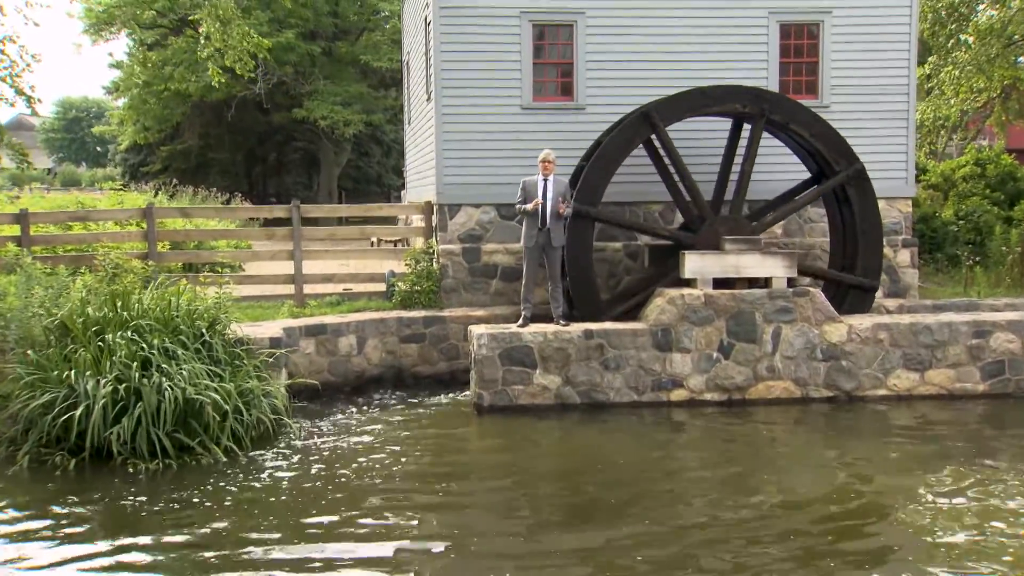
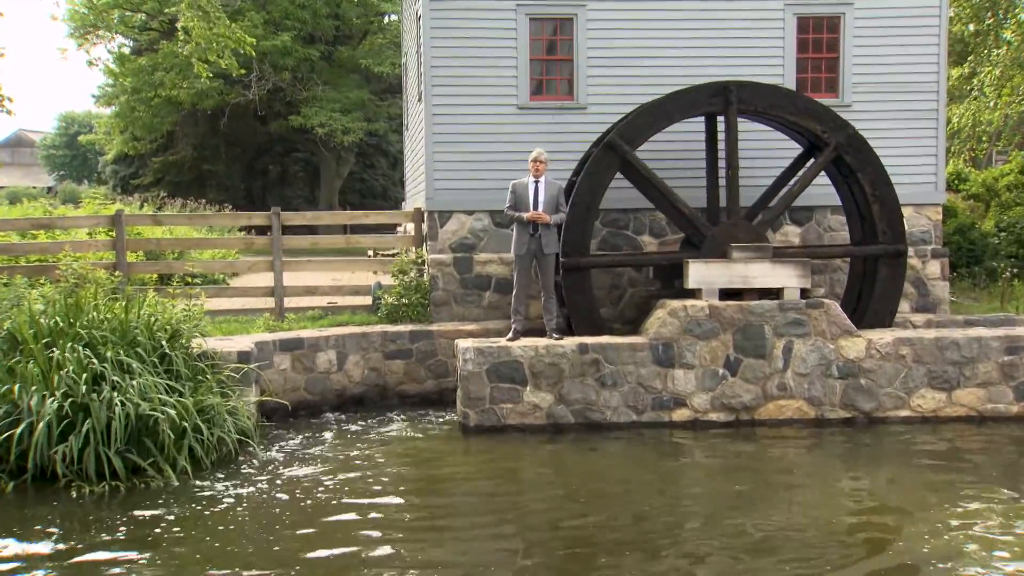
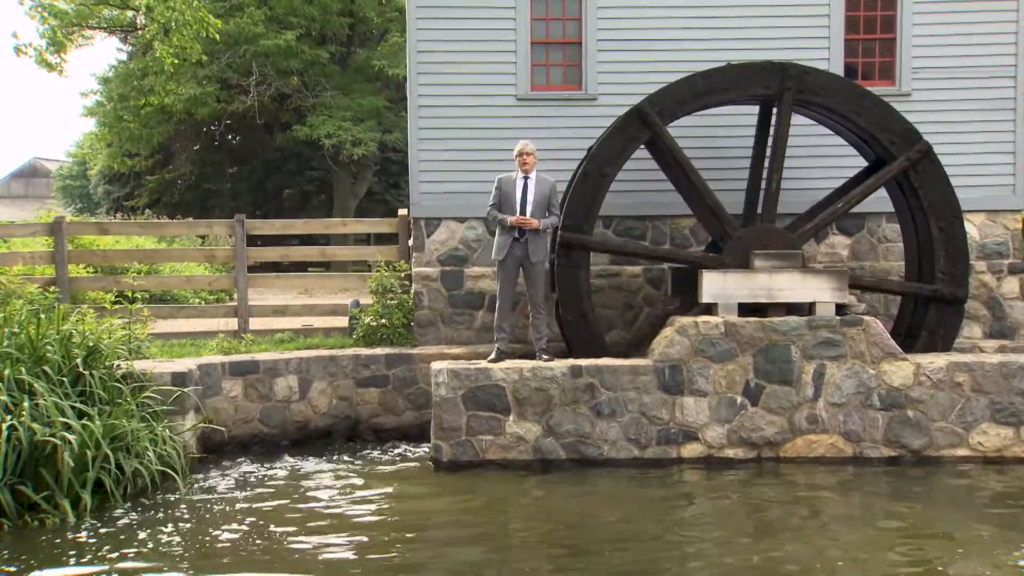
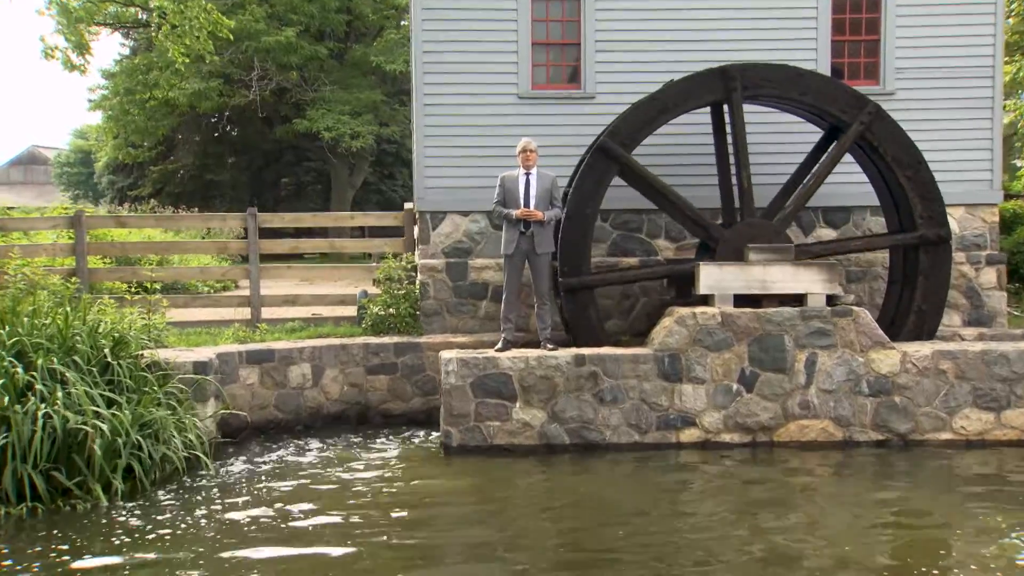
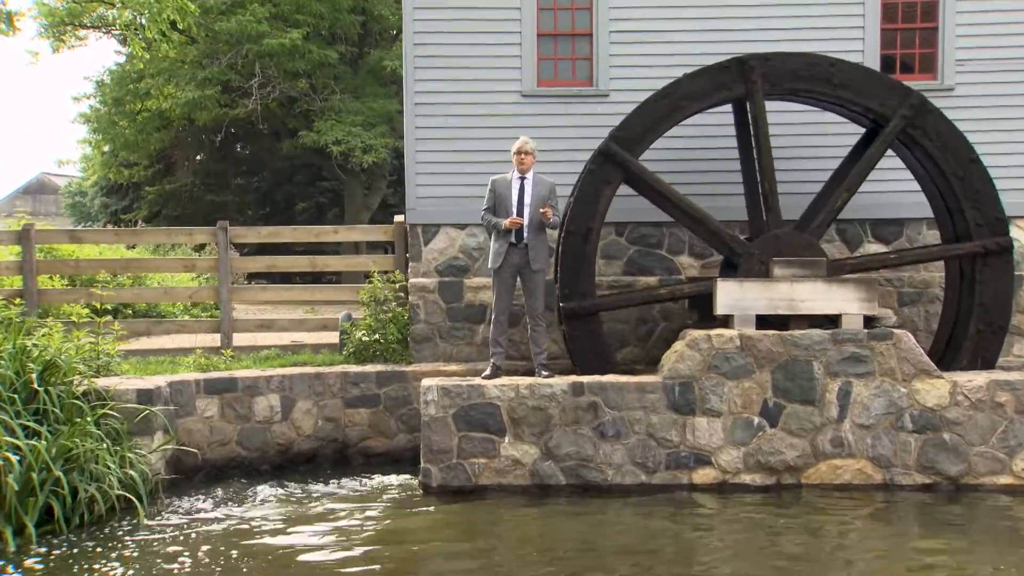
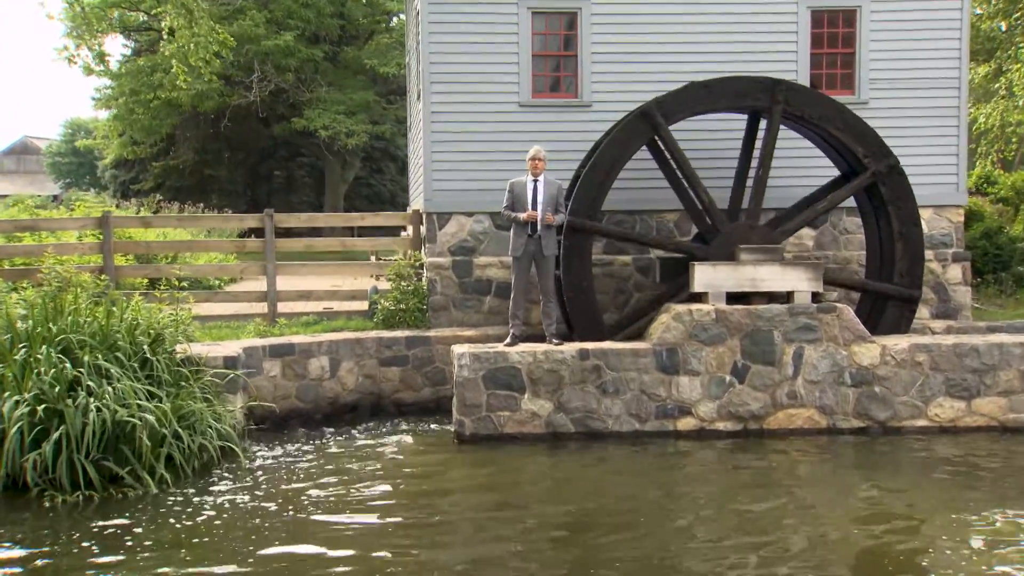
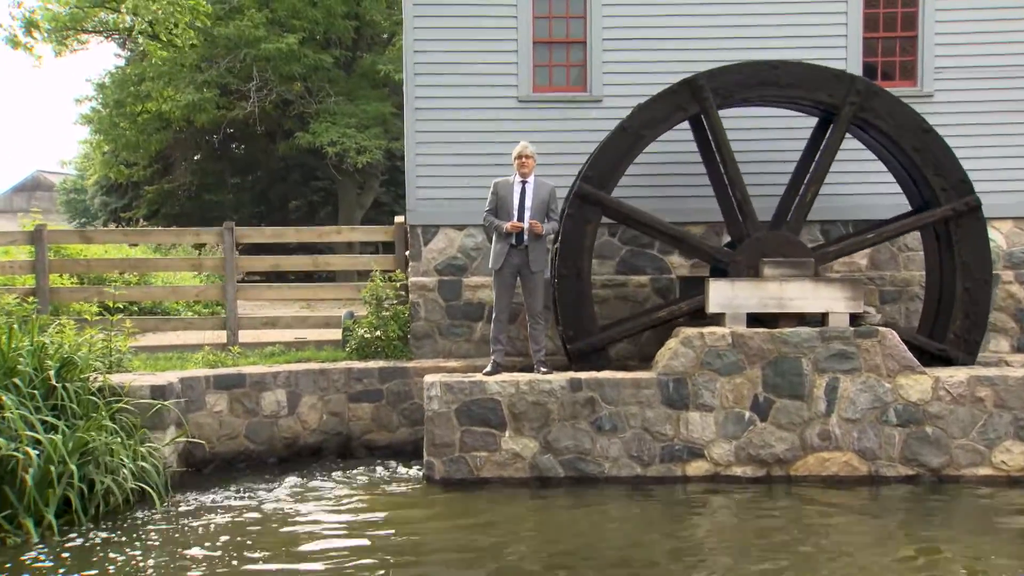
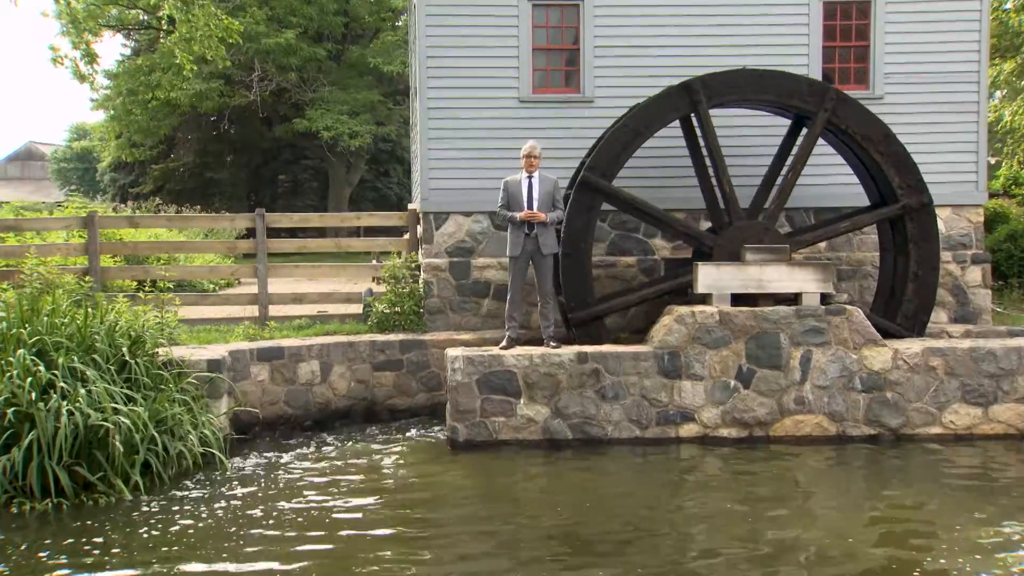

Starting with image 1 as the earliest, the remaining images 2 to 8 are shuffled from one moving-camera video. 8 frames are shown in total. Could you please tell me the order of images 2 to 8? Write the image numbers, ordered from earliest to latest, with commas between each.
2, 6, 8, 4, 3, 7, 5
